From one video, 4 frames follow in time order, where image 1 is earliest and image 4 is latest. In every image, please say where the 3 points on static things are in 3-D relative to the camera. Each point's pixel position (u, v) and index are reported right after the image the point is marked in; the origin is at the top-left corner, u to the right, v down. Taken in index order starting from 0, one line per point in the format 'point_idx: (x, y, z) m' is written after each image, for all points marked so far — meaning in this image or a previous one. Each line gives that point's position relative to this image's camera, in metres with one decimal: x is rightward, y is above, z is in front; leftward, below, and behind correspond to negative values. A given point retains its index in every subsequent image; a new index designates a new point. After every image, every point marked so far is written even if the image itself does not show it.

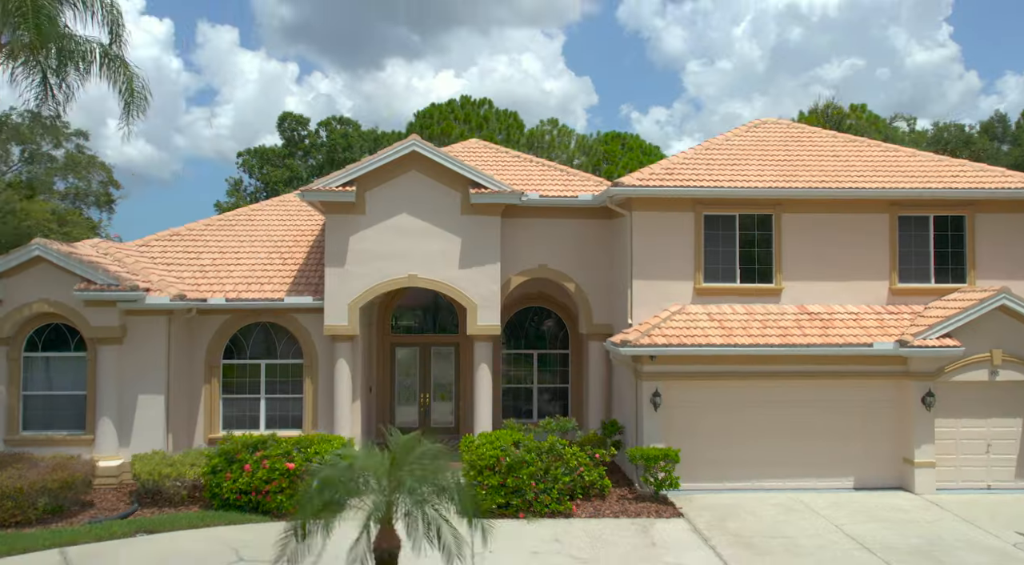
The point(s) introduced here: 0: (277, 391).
0: (-5.1, -2.4, +19.5) m
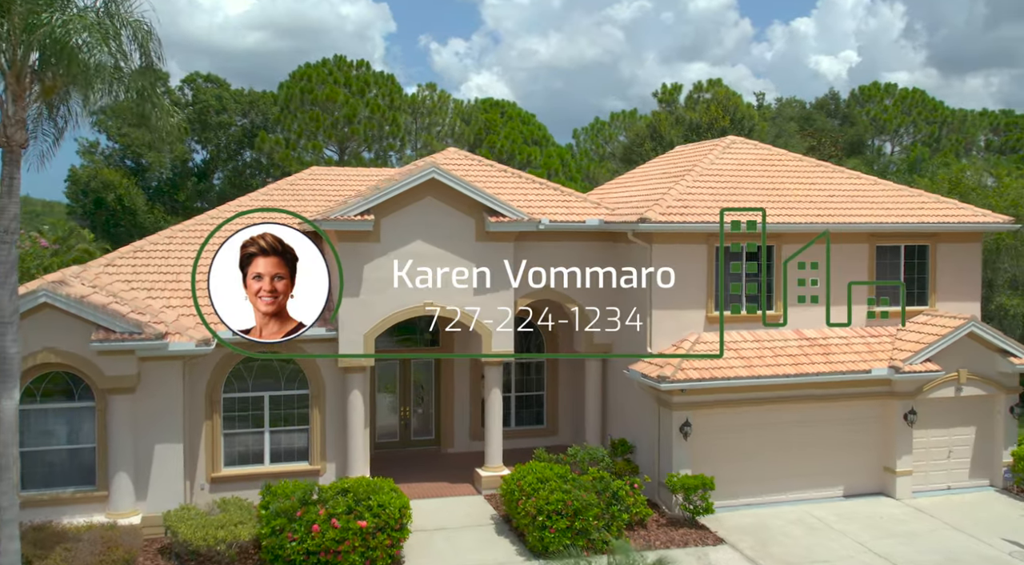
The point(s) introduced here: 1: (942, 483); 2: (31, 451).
0: (-4.8, -2.9, +18.7) m
1: (+9.5, -4.4, +19.6) m
2: (-8.5, -2.9, +15.7) m
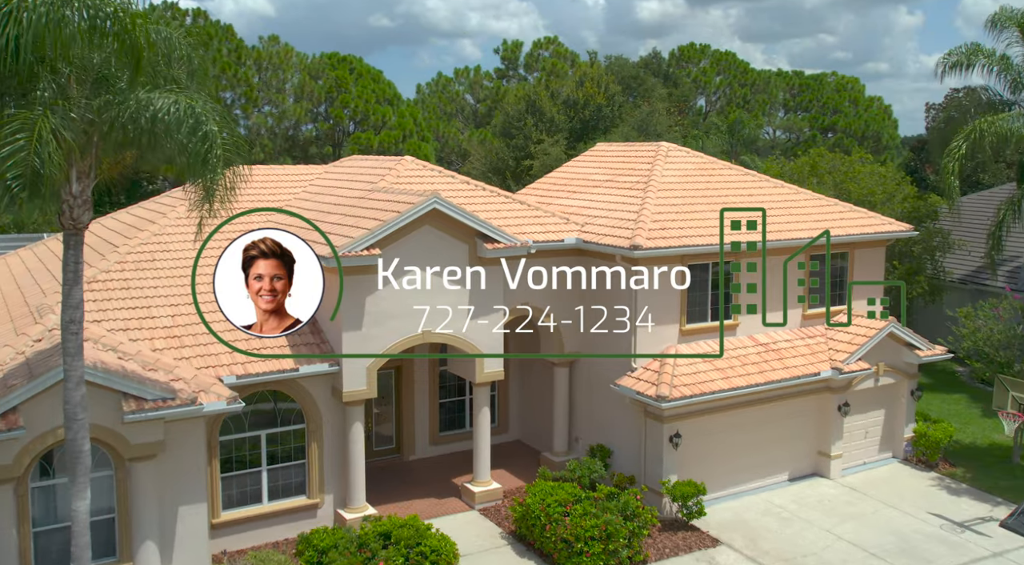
0: (-4.8, -3.6, +18.1) m
1: (+8.9, -4.5, +22.6) m
2: (-7.6, -4.0, +14.3) m
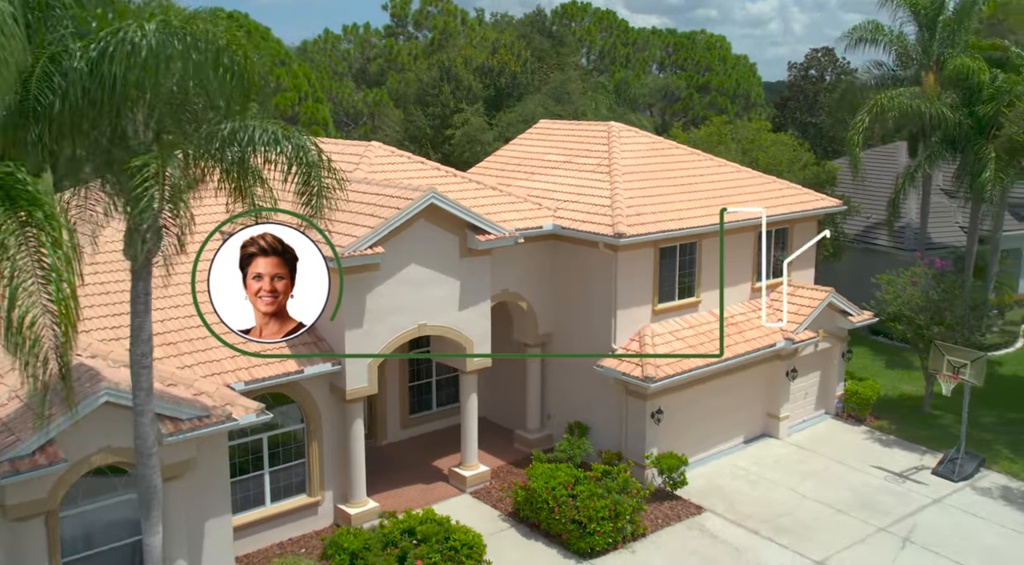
0: (-4.7, -3.6, +17.9) m
1: (+8.0, -3.8, +24.7) m
2: (-6.8, -4.3, +13.8) m
